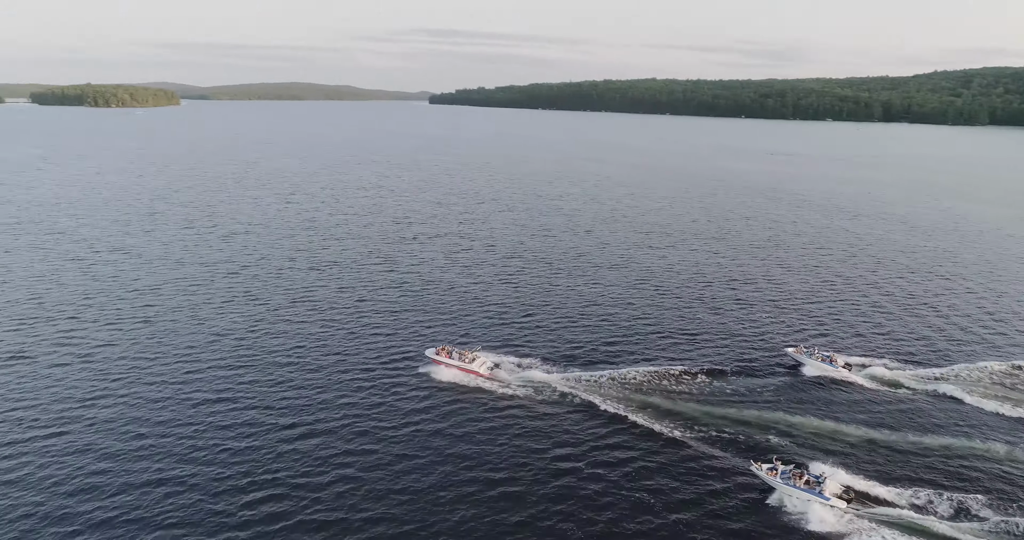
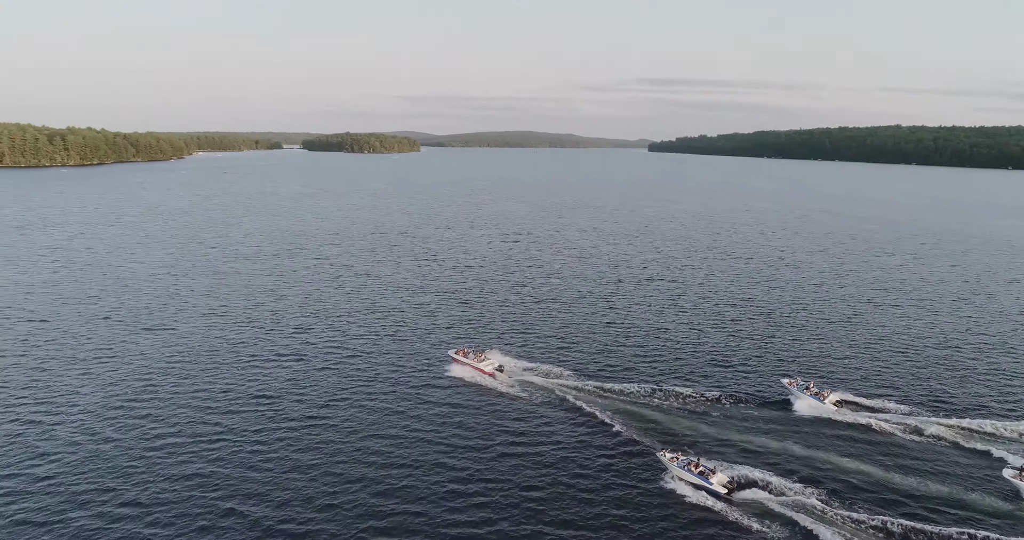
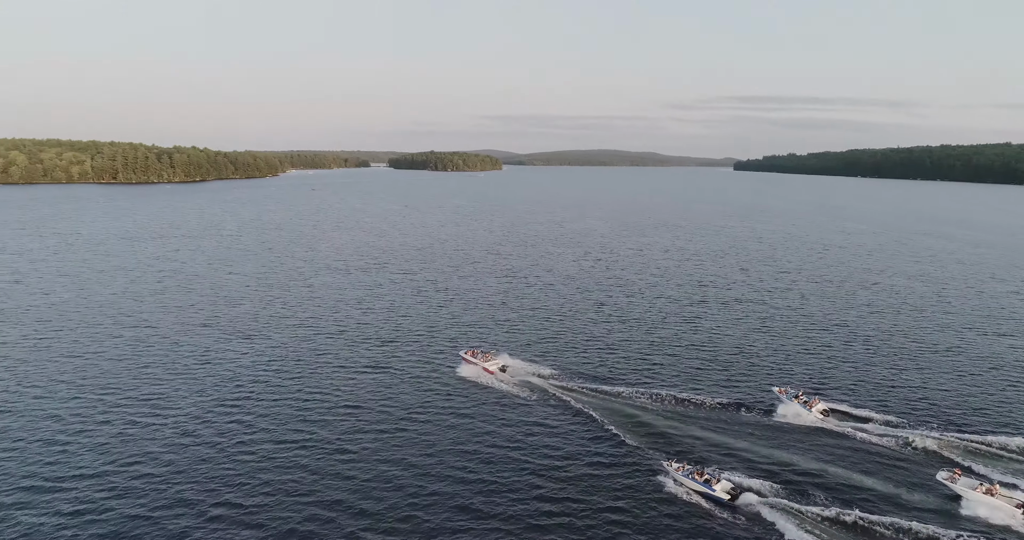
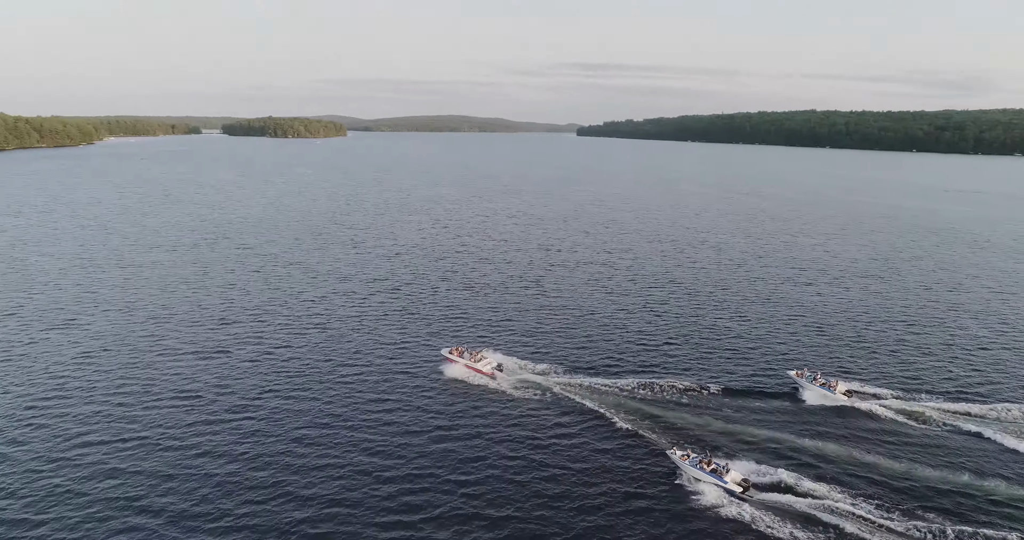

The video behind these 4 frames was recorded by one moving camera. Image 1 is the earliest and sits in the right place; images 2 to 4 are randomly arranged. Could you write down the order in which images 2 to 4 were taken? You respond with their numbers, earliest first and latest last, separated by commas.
4, 2, 3
